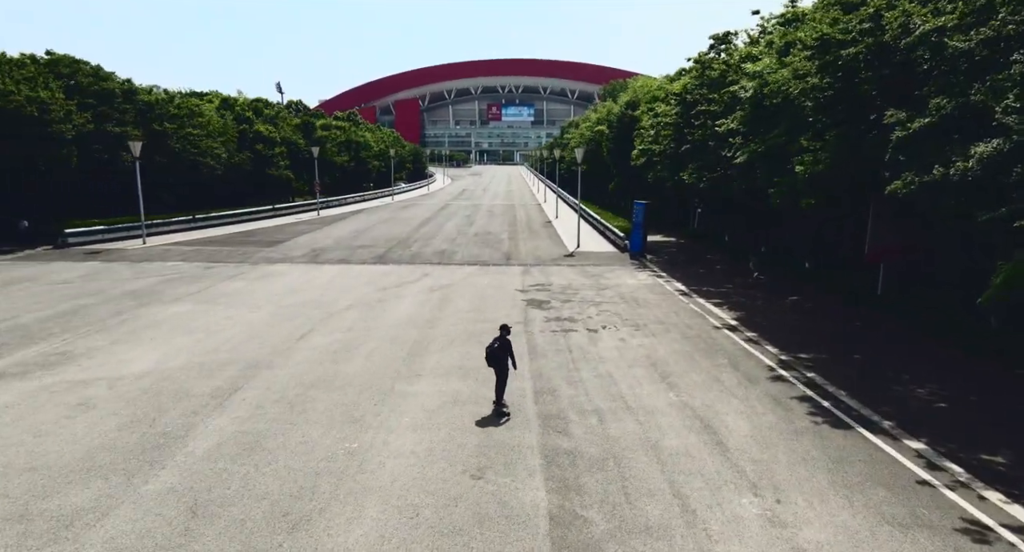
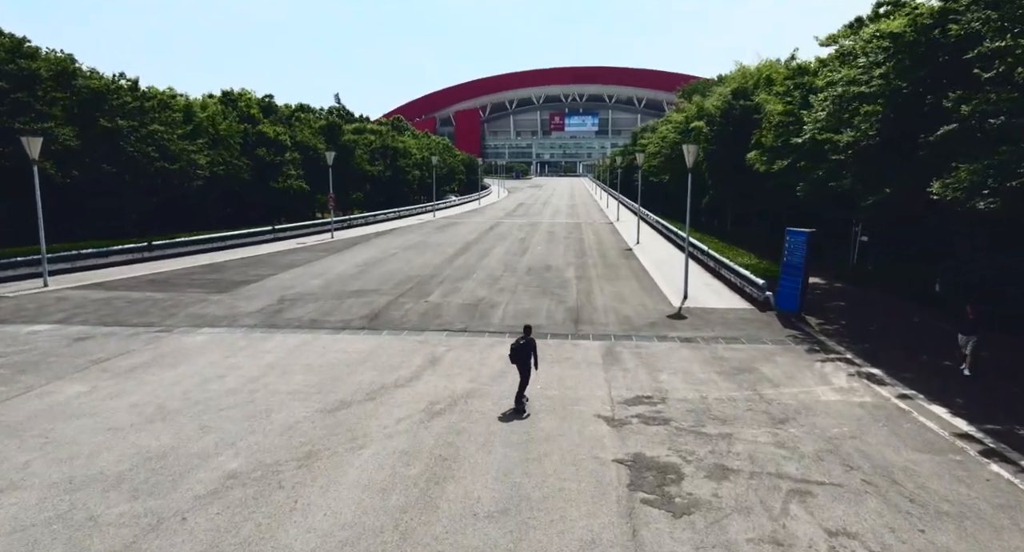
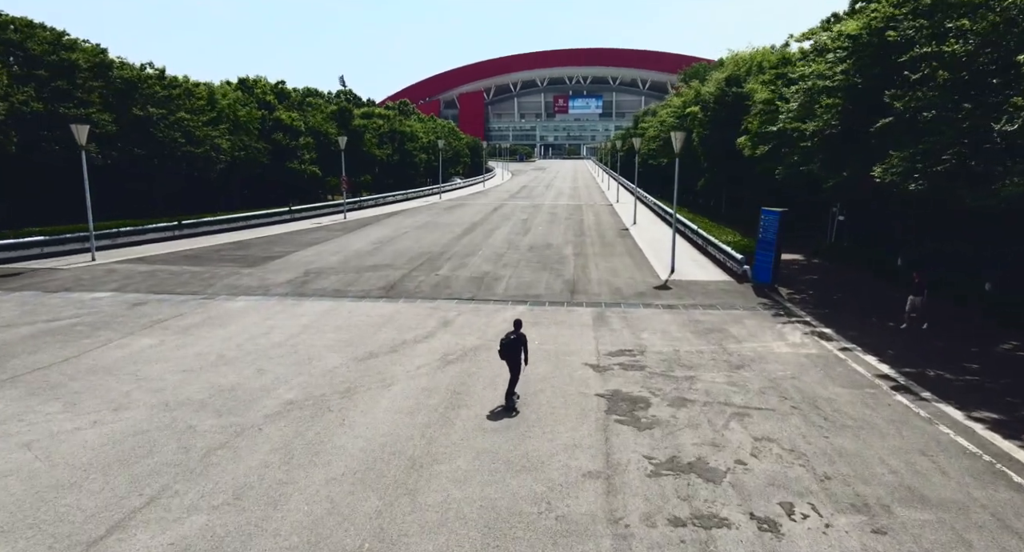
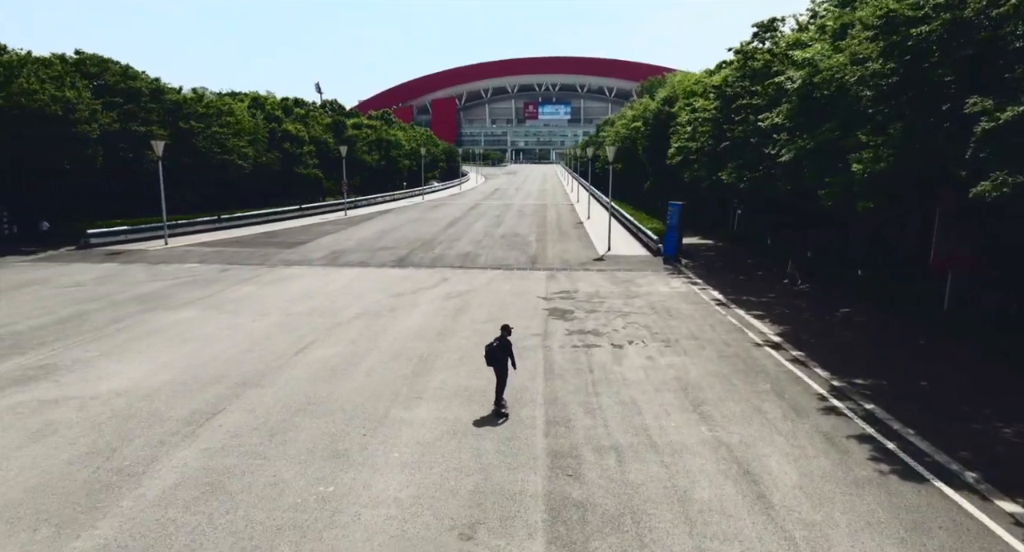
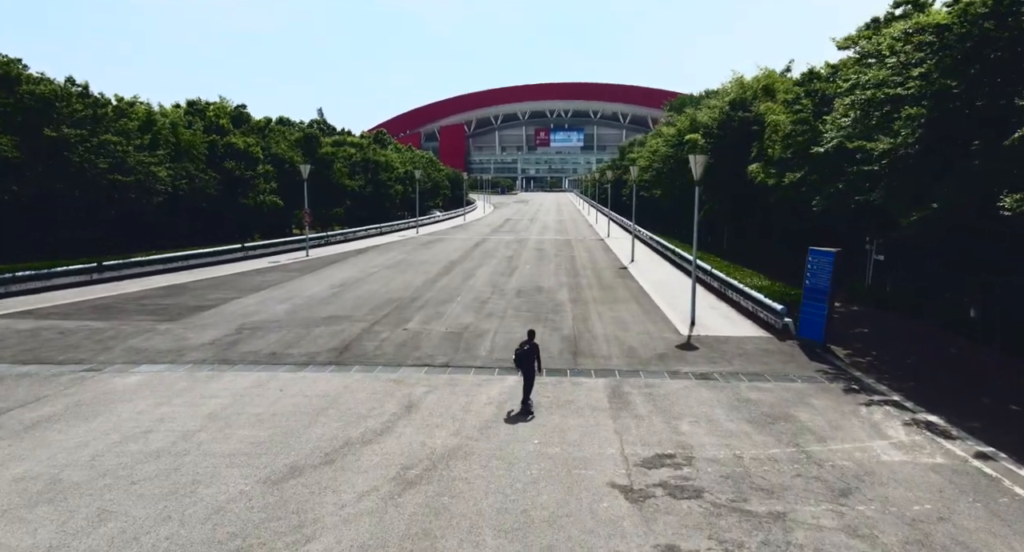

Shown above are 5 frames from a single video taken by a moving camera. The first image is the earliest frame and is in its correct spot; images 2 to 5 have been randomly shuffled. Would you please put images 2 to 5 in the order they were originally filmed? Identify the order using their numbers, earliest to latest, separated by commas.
4, 3, 2, 5
